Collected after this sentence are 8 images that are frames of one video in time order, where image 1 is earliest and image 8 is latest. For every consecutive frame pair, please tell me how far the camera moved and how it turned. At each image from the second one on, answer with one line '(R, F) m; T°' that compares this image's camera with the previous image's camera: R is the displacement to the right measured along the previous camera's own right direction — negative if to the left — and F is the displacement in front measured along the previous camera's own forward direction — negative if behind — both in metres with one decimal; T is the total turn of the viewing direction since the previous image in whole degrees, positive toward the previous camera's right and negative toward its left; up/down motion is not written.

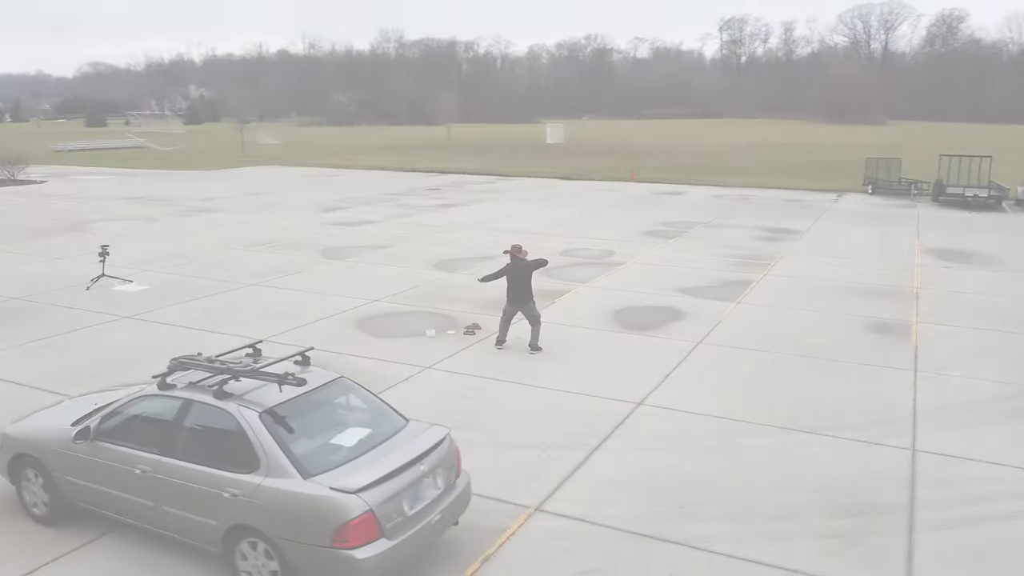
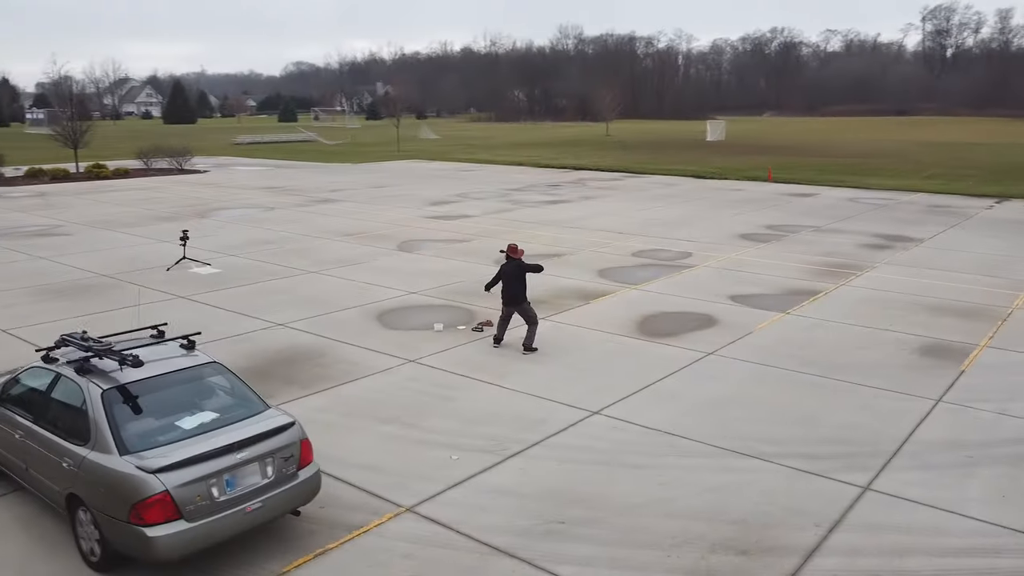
(+2.2, +0.4) m; -12°
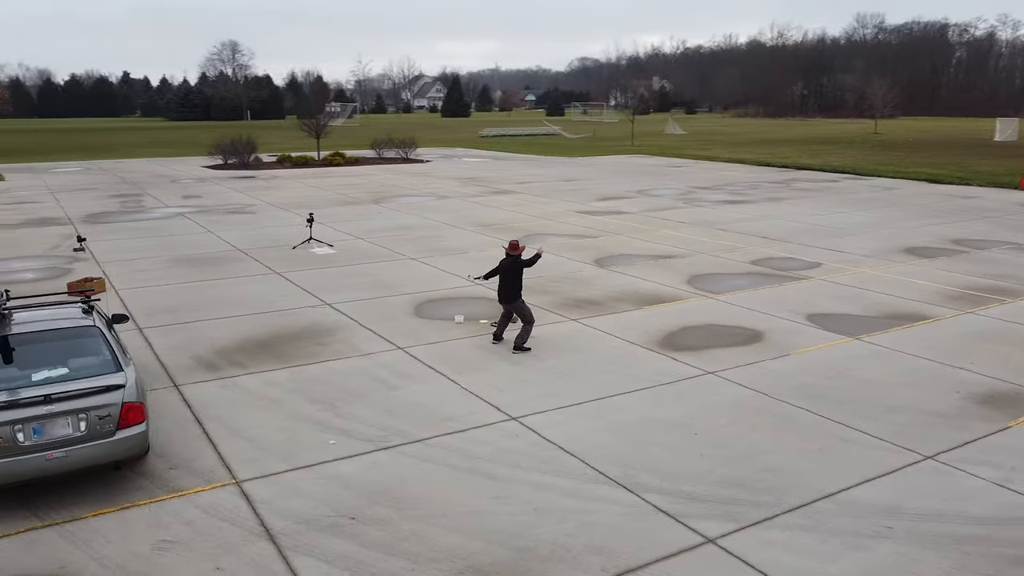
(+3.3, +0.7) m; -19°
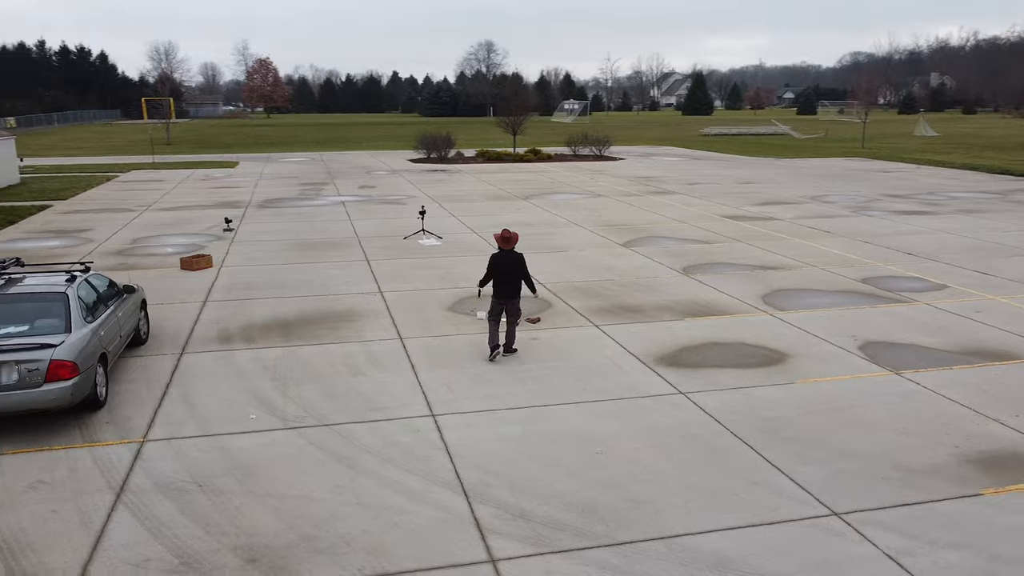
(+3.0, +0.5) m; -17°
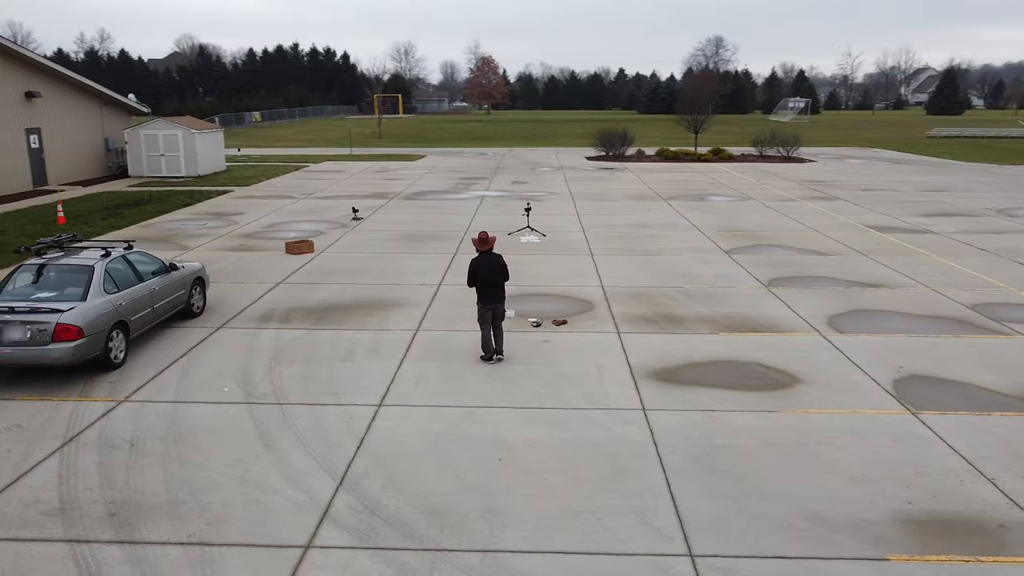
(+2.6, +0.4) m; -16°
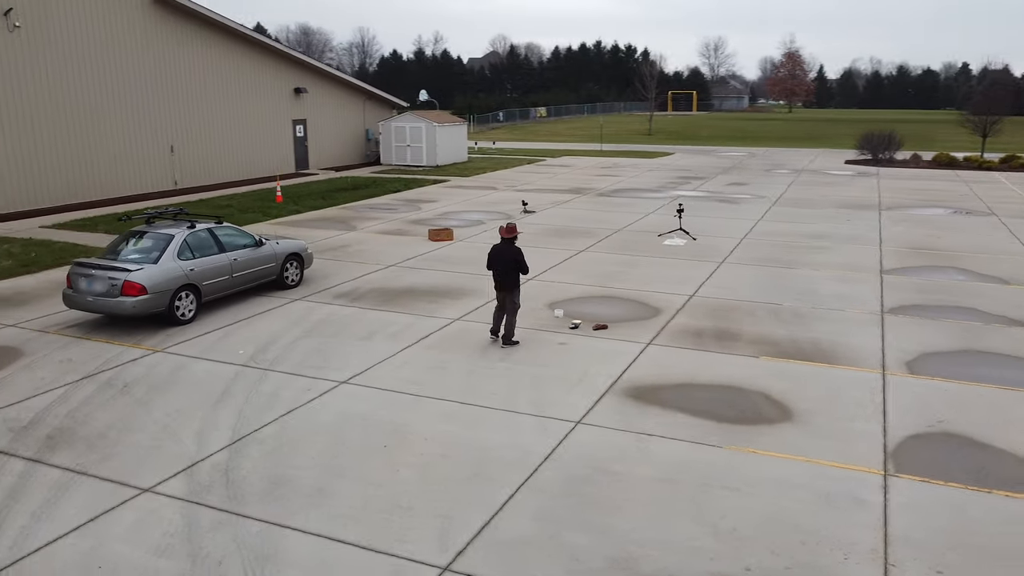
(+3.4, +0.7) m; -21°
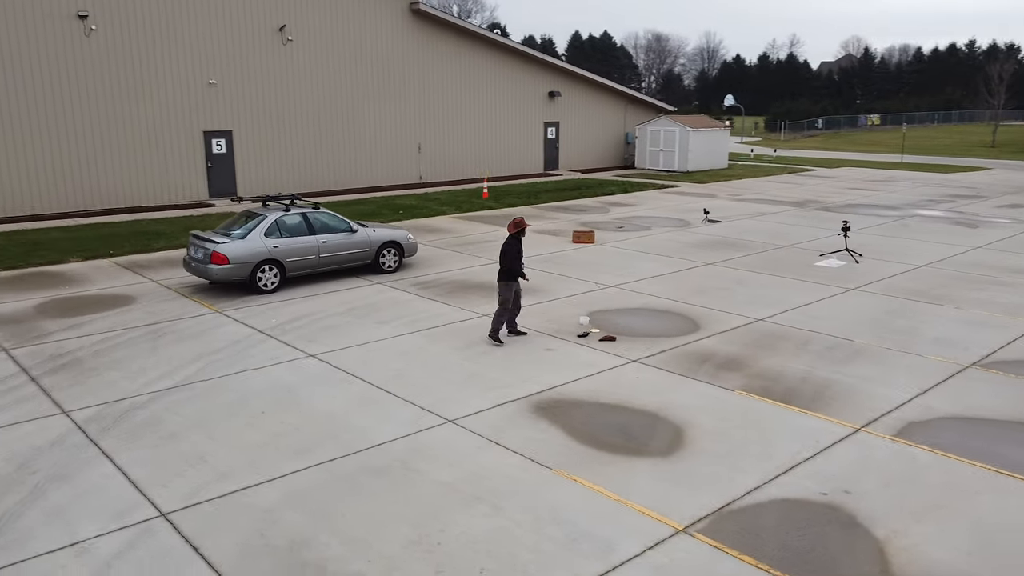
(+4.1, +0.9) m; -24°
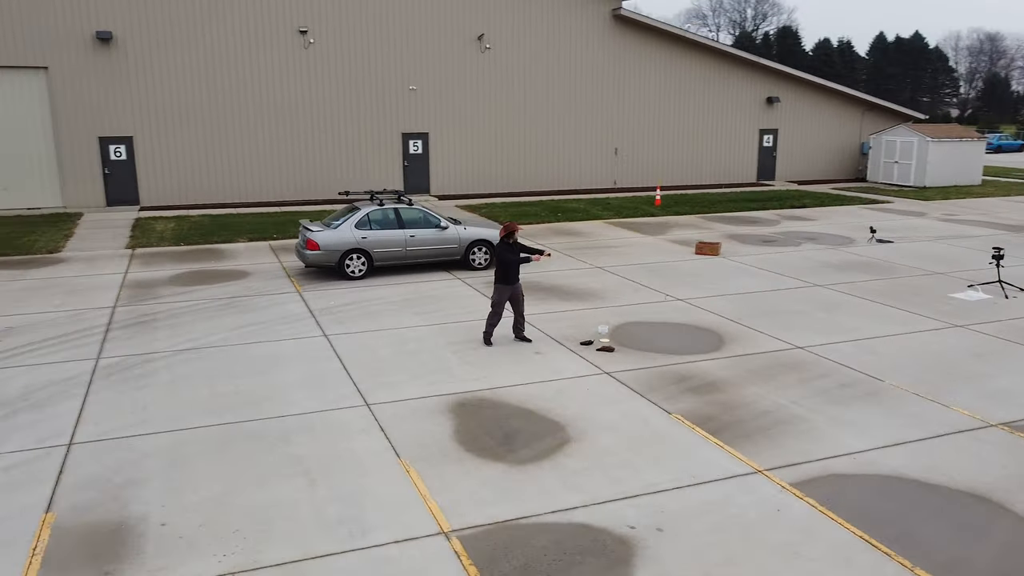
(+3.5, +0.5) m; -20°
